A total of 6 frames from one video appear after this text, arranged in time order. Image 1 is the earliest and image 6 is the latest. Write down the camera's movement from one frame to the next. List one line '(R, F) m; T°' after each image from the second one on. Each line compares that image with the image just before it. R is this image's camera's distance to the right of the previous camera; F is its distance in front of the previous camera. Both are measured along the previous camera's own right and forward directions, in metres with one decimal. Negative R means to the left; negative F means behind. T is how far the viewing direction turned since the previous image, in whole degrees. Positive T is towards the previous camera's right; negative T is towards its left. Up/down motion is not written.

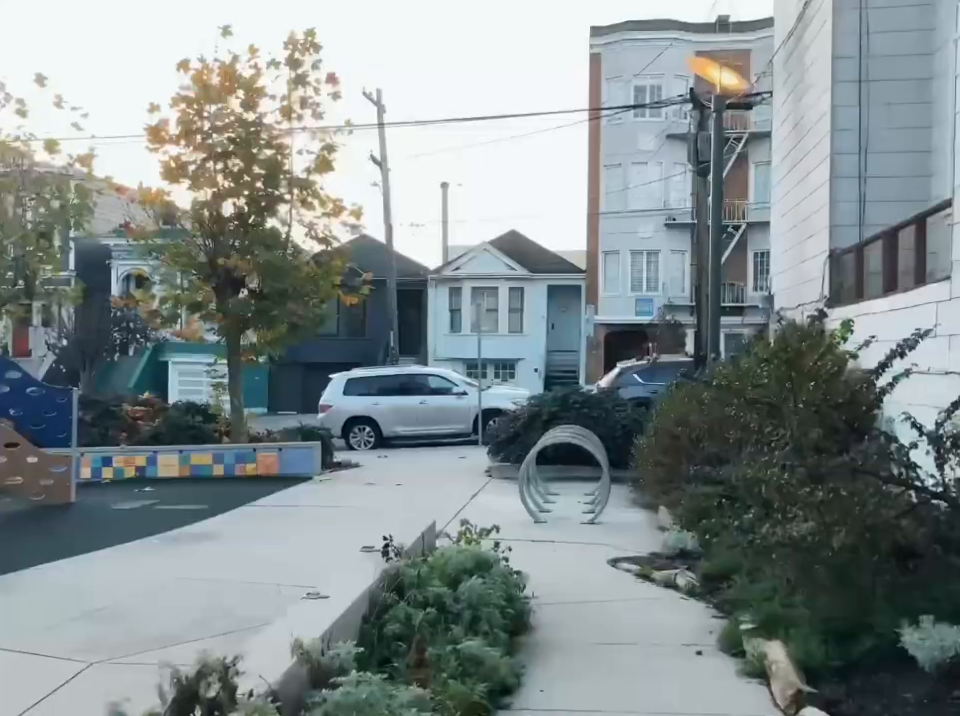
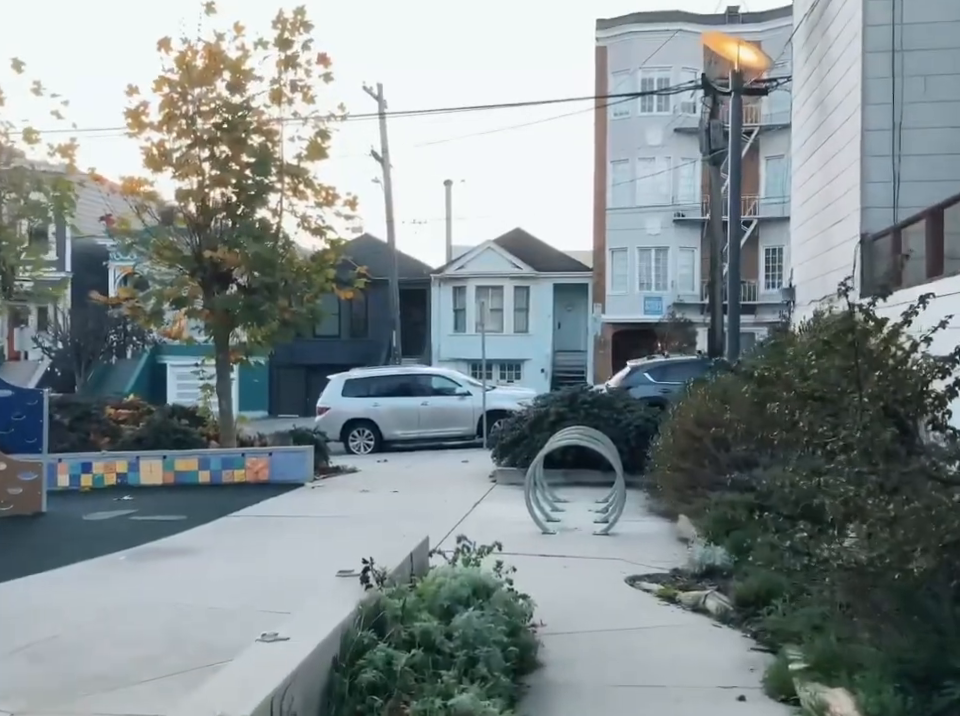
(0.0, +0.9) m; 0°
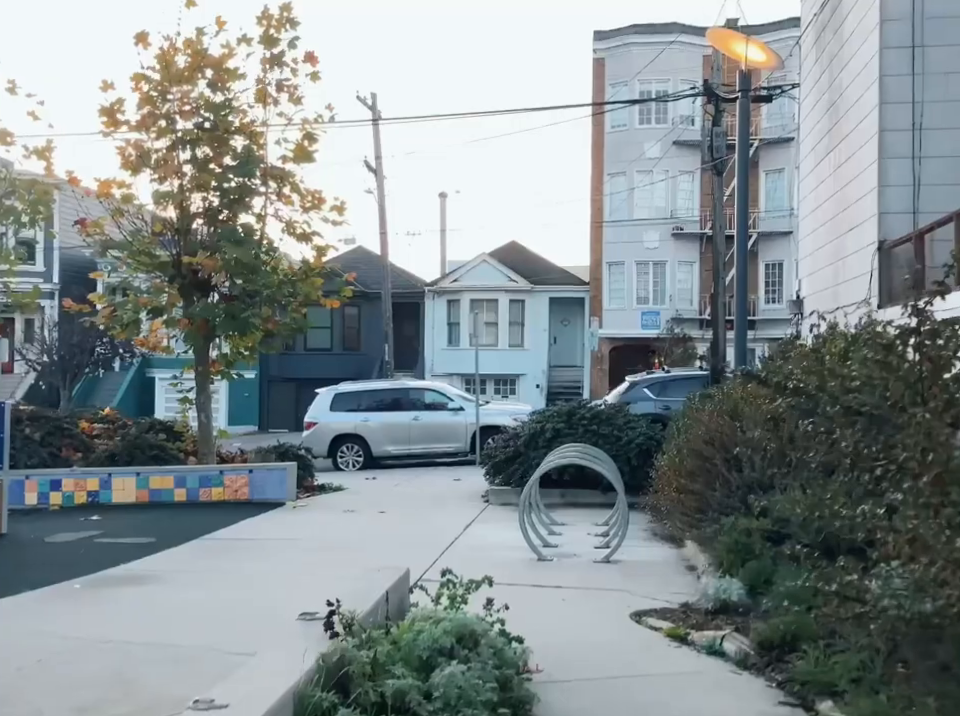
(0.0, +0.7) m; 0°
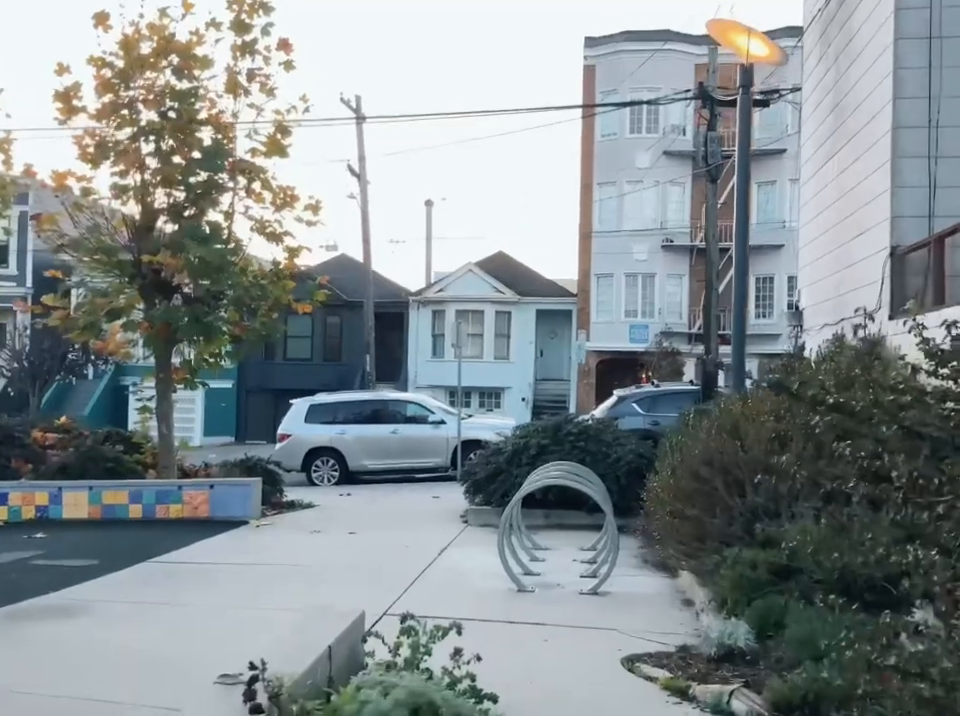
(+0.1, +0.8) m; +1°
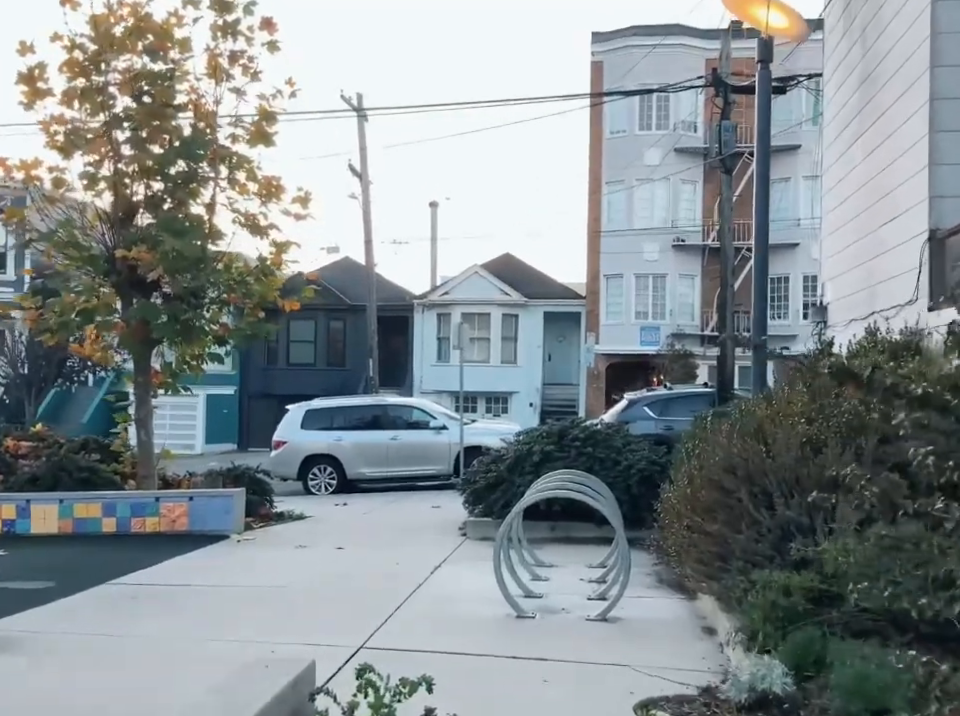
(+0.1, +0.9) m; -1°
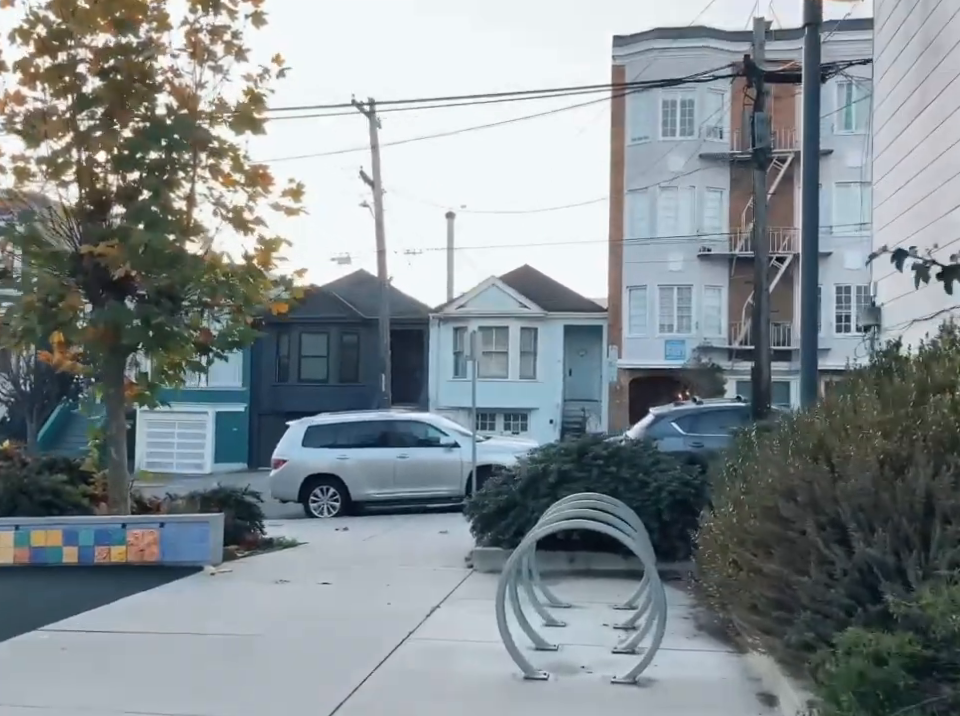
(+0.1, +1.3) m; -1°
